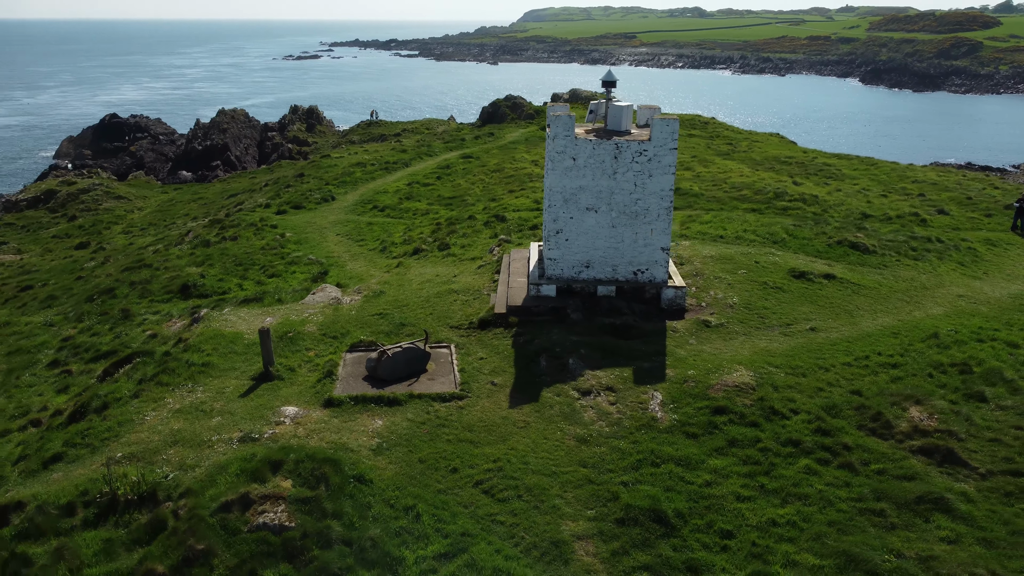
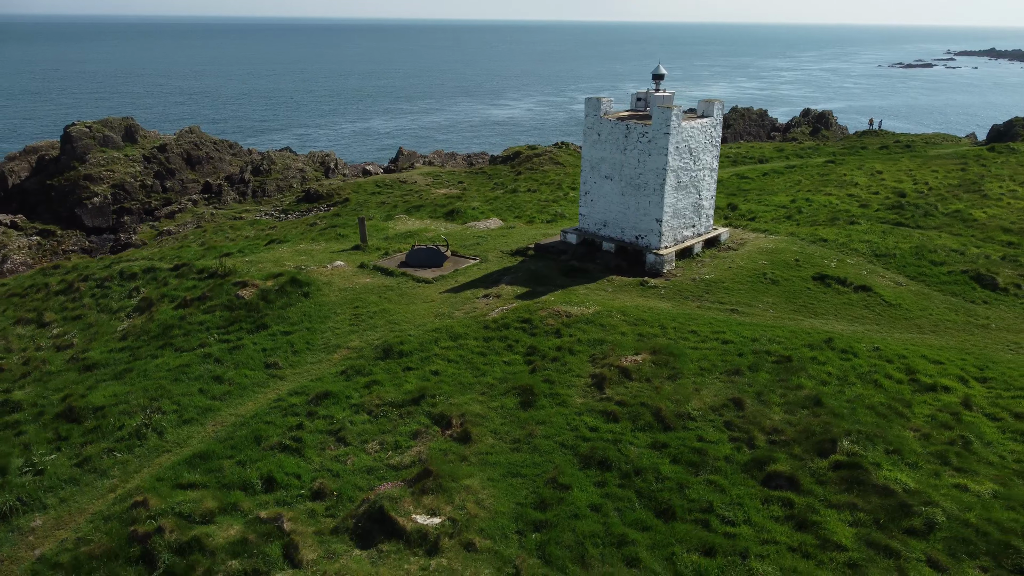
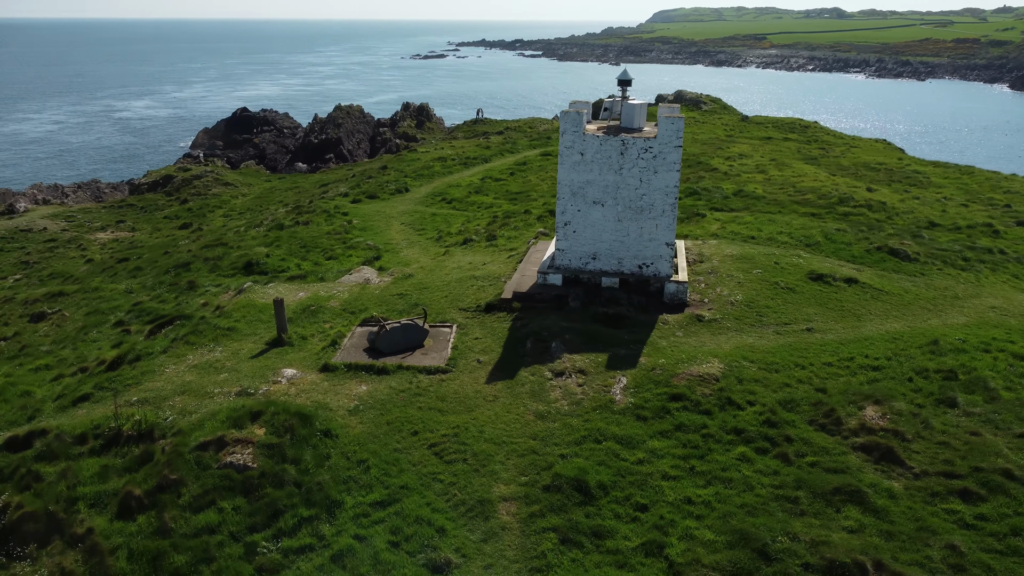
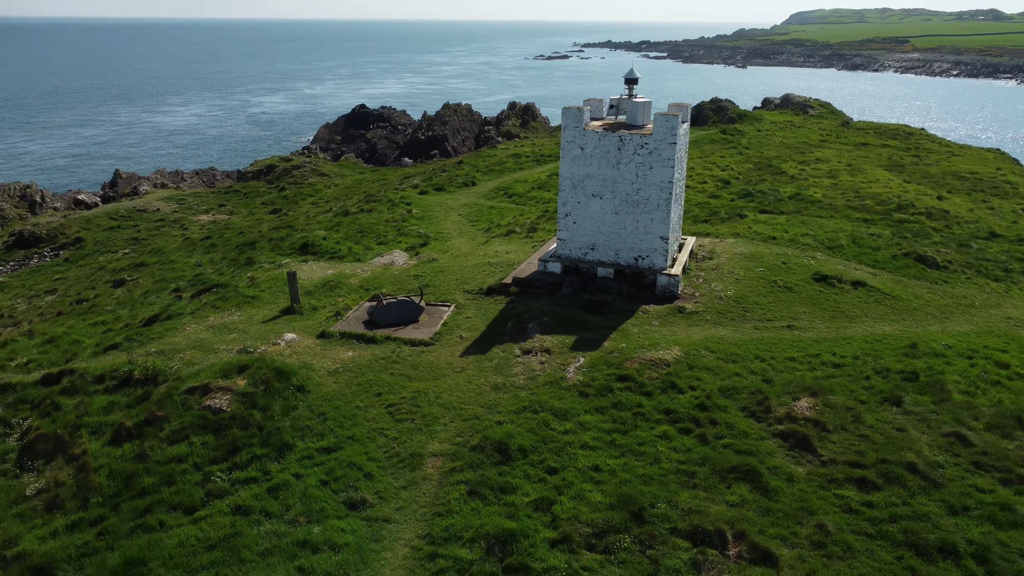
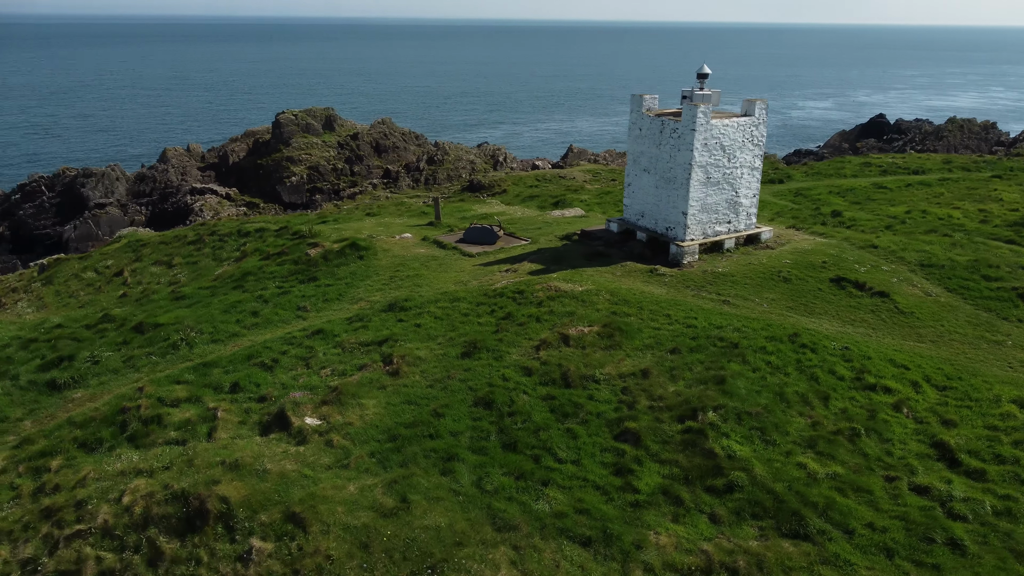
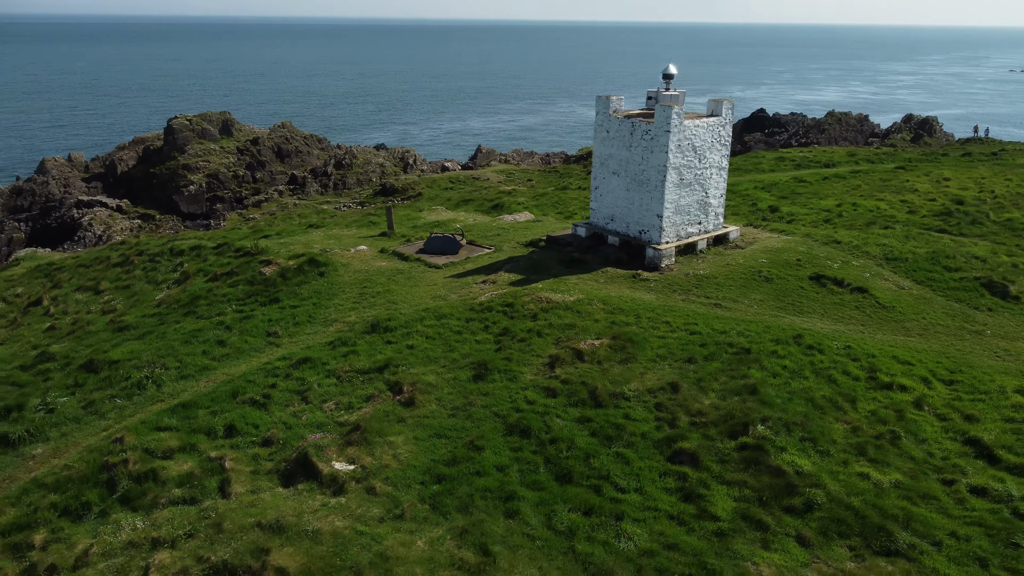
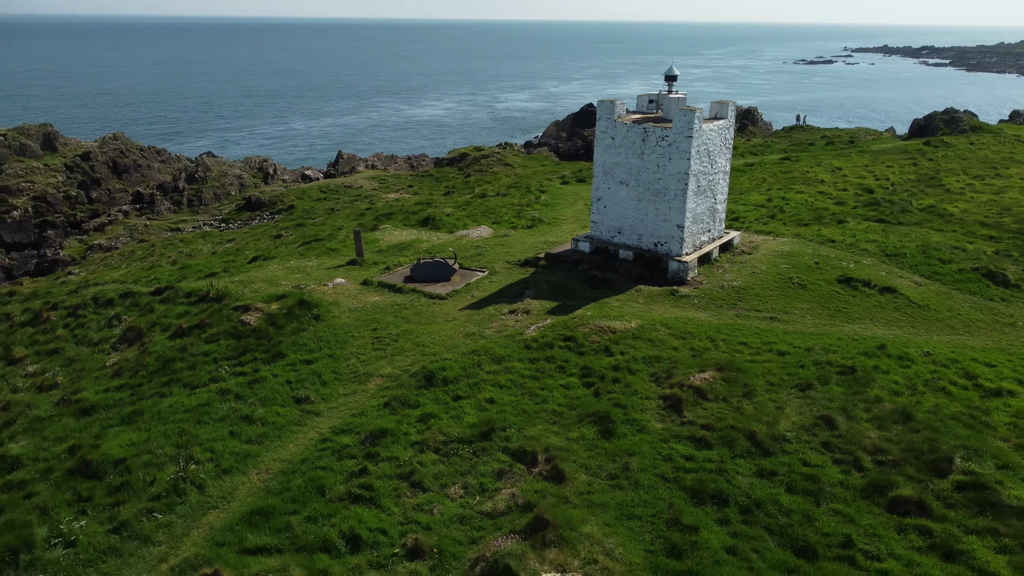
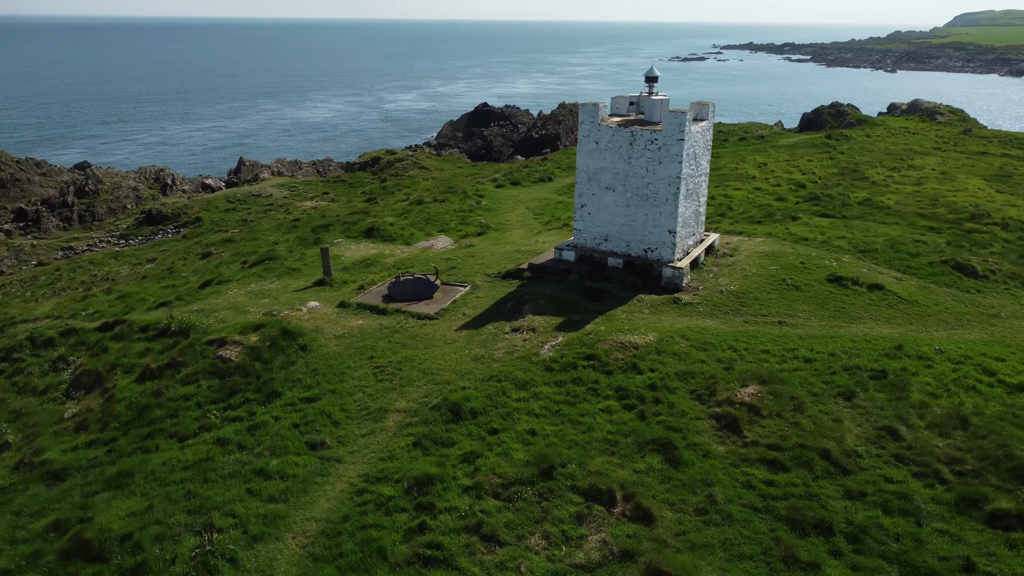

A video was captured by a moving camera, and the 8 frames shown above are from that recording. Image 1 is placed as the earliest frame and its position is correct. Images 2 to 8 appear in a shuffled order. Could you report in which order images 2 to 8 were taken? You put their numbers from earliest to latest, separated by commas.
3, 4, 8, 7, 2, 6, 5
